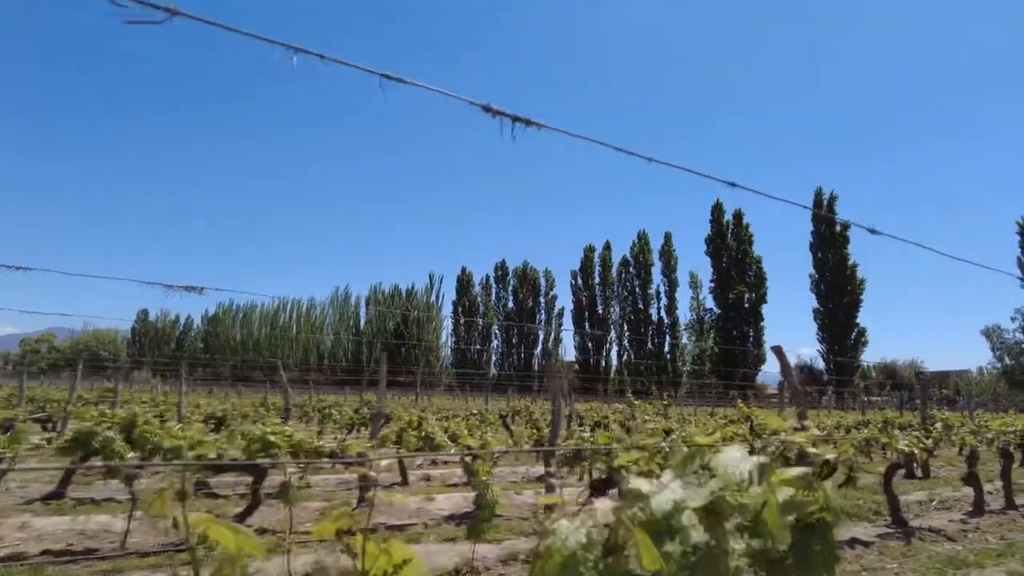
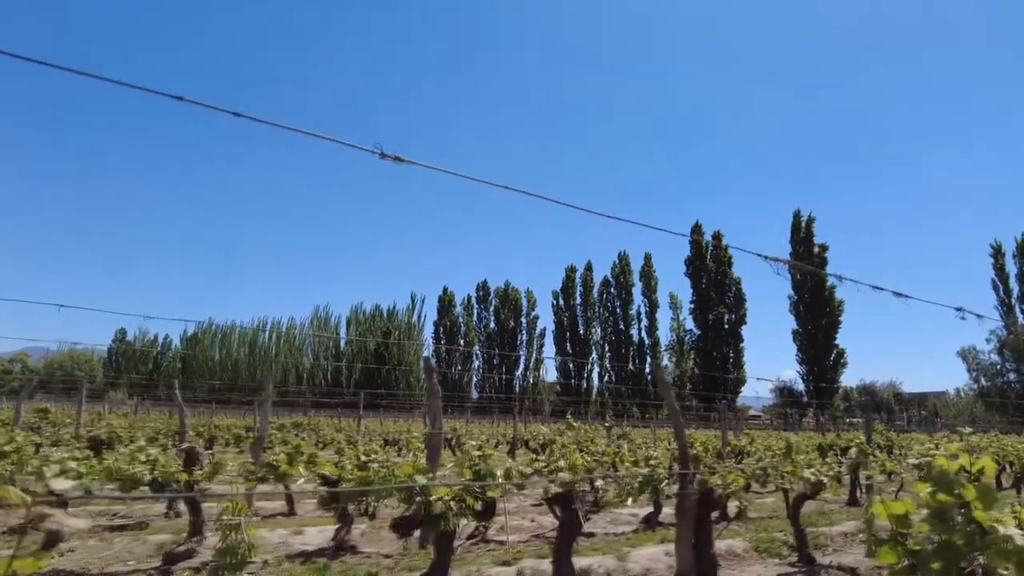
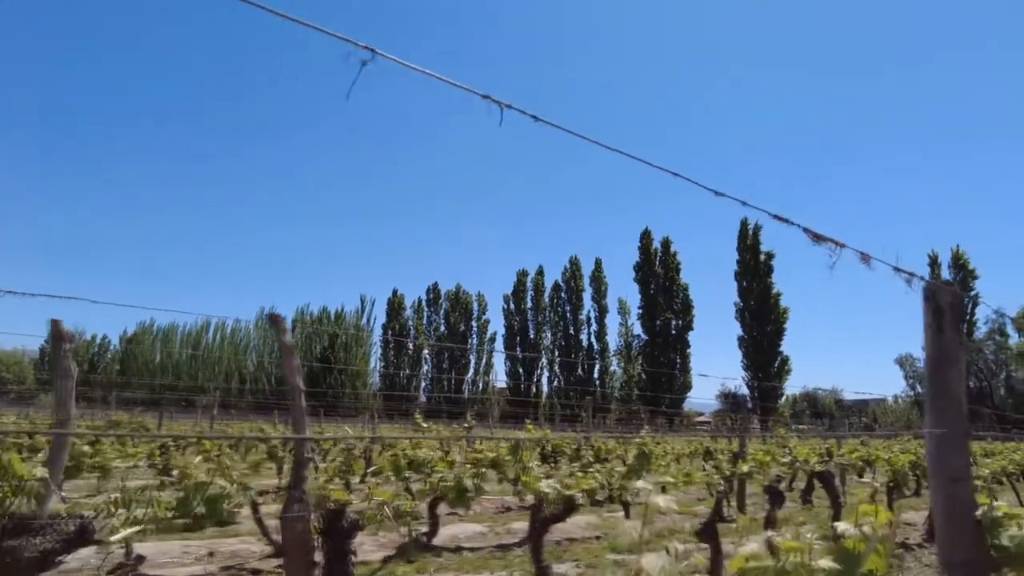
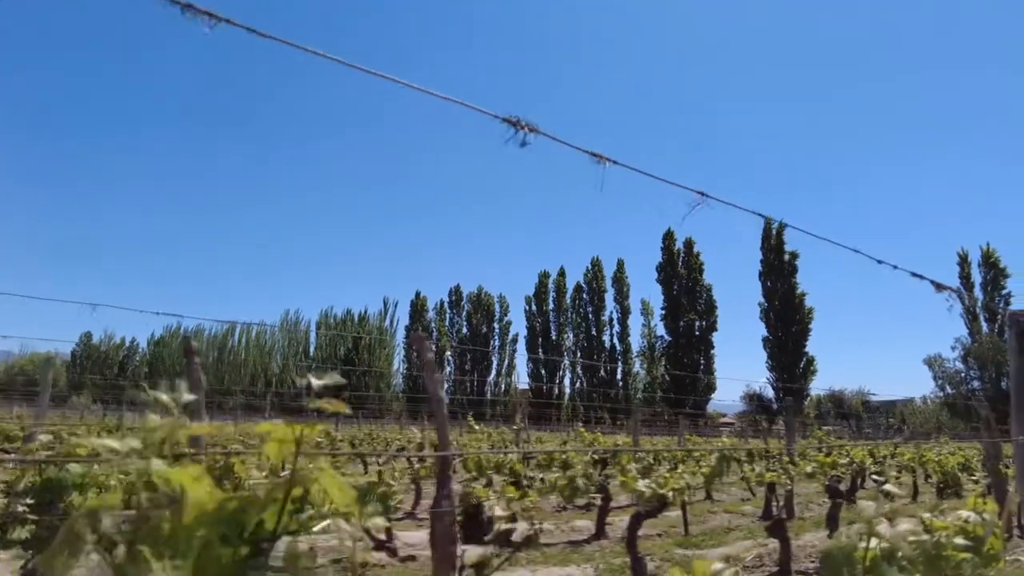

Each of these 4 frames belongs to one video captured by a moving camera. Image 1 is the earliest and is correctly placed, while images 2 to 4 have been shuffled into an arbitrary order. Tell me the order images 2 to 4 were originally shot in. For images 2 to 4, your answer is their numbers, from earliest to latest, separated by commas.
2, 4, 3
